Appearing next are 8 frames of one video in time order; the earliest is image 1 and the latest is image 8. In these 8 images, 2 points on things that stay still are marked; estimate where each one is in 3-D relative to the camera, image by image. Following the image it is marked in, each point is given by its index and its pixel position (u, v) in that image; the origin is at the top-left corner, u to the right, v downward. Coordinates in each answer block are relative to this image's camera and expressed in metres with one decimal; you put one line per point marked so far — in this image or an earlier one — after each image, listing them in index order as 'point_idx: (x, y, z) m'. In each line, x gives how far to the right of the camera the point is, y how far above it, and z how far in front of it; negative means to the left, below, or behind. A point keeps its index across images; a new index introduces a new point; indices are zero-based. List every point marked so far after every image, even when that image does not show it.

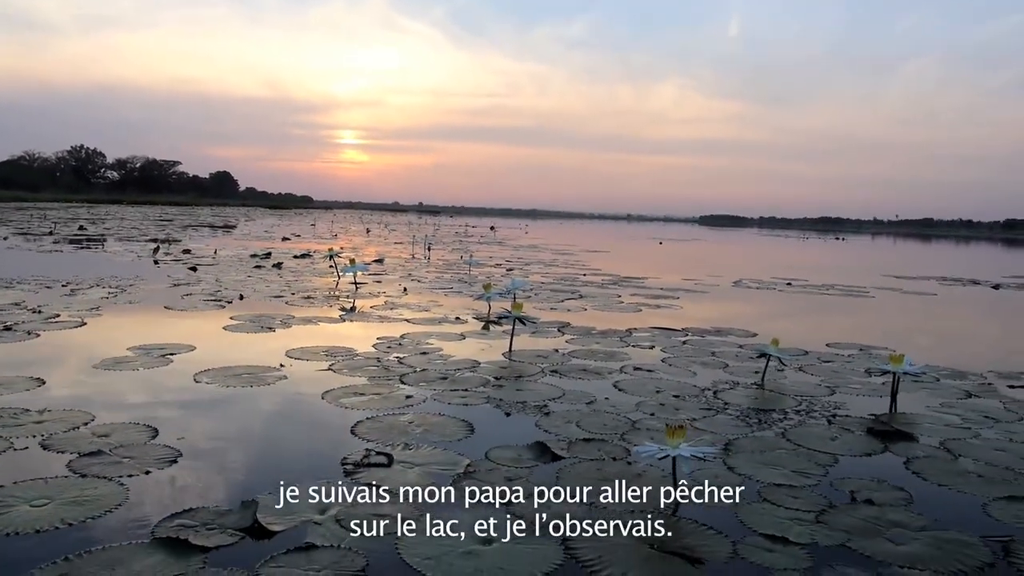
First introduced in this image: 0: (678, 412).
0: (+1.0, -0.7, +4.7) m
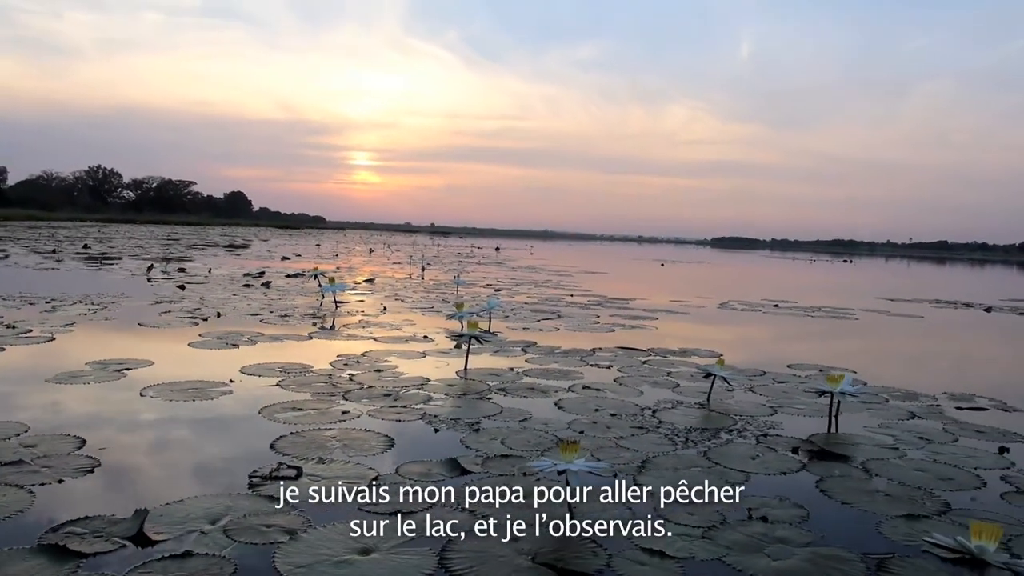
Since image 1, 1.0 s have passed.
0: (+0.6, -0.8, +4.7) m
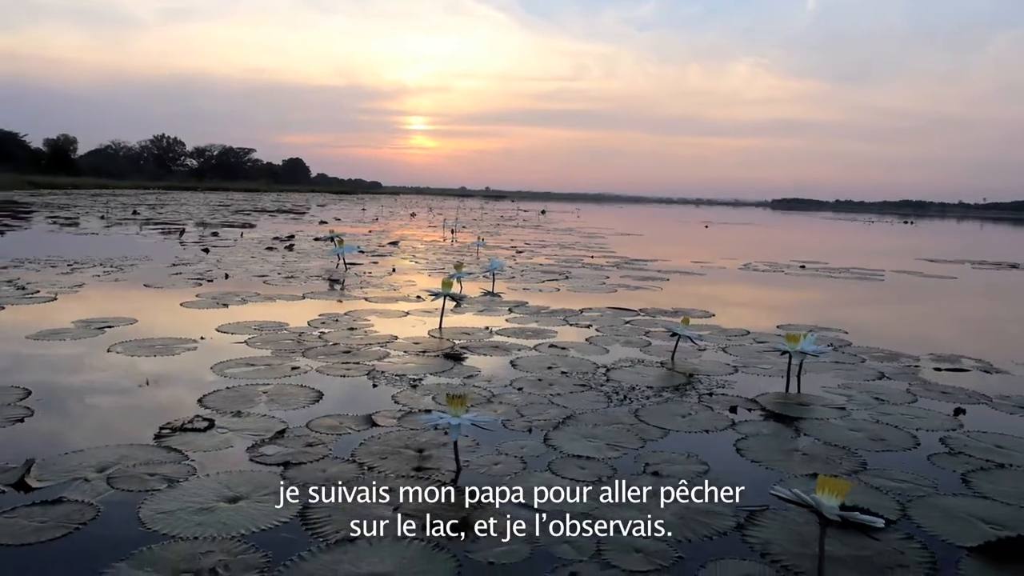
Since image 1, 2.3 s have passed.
0: (+0.2, -0.6, +4.7) m
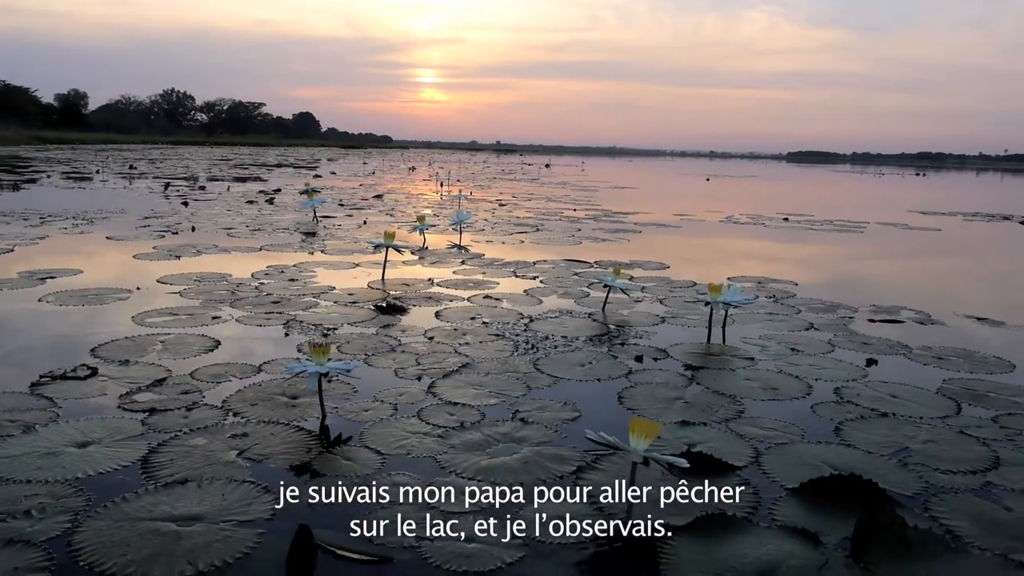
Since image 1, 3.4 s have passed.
0: (-0.3, -0.3, +4.7) m
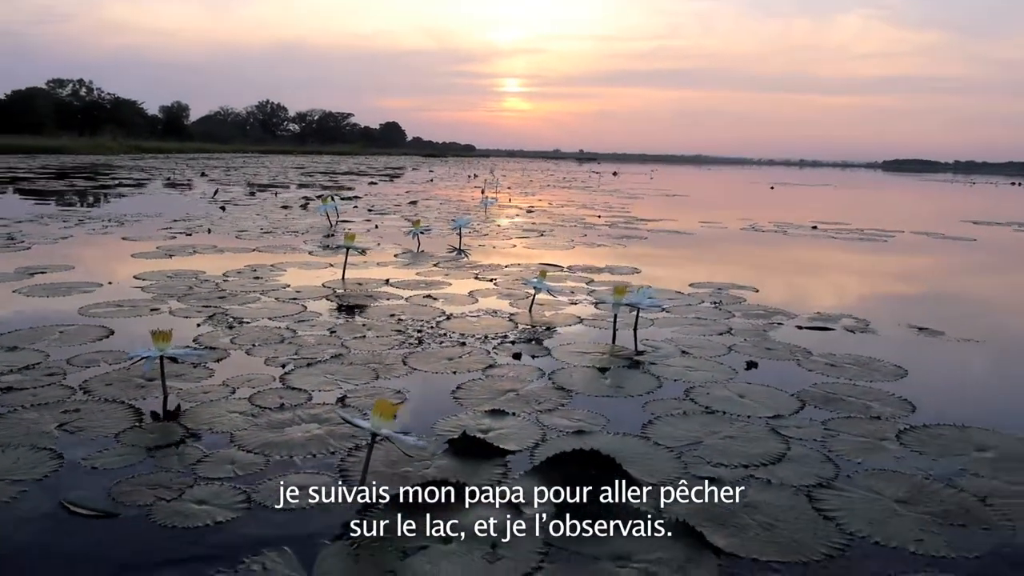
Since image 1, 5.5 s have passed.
0: (-0.9, -0.3, +4.9) m
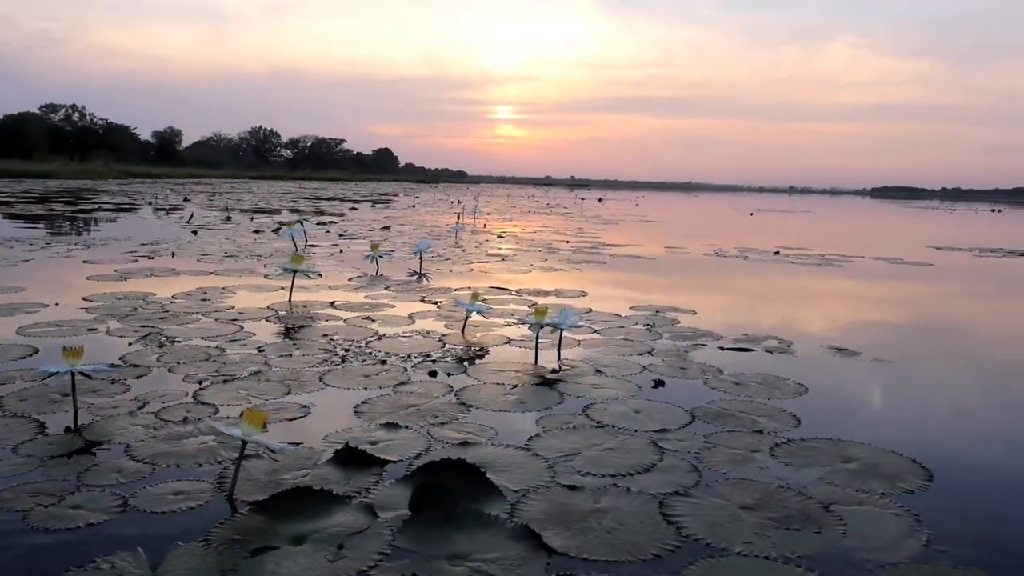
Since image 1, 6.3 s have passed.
0: (-1.4, -0.4, +5.1) m
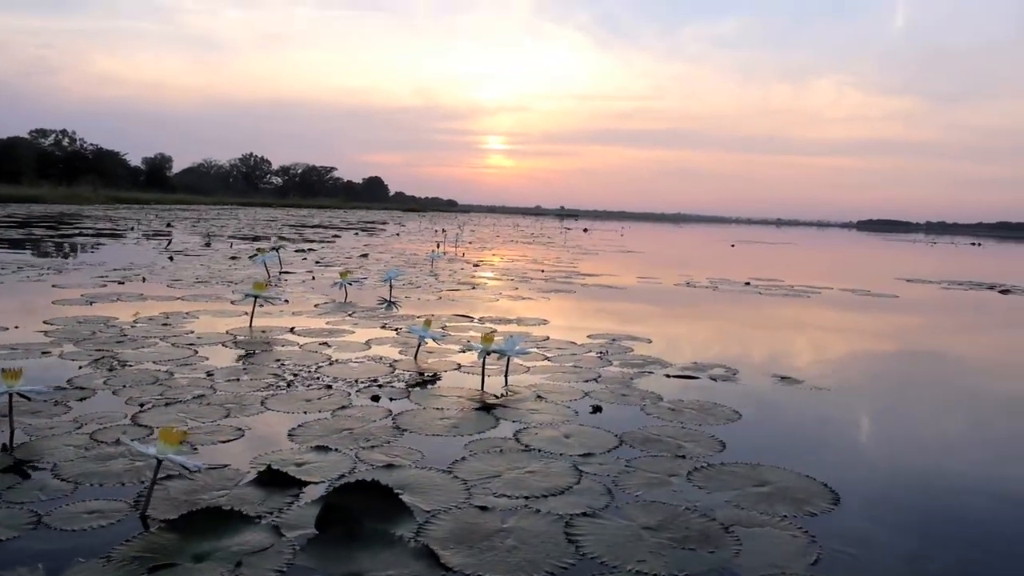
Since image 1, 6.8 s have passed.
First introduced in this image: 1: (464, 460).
0: (-1.8, -0.6, +5.1) m
1: (-0.2, -0.8, +3.6) m
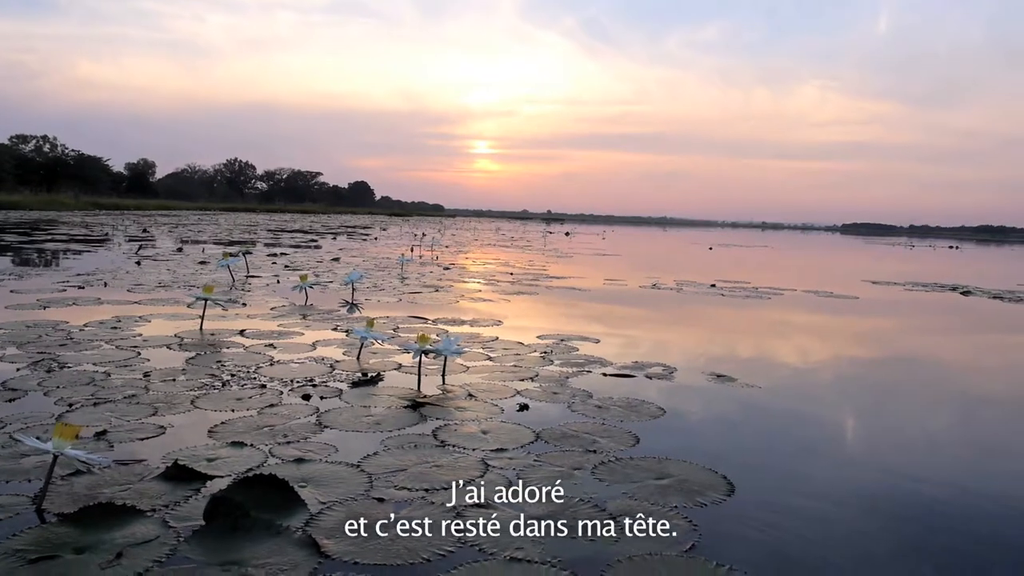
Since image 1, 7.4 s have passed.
0: (-2.2, -0.6, +5.2) m
1: (-0.6, -0.8, +3.7) m
